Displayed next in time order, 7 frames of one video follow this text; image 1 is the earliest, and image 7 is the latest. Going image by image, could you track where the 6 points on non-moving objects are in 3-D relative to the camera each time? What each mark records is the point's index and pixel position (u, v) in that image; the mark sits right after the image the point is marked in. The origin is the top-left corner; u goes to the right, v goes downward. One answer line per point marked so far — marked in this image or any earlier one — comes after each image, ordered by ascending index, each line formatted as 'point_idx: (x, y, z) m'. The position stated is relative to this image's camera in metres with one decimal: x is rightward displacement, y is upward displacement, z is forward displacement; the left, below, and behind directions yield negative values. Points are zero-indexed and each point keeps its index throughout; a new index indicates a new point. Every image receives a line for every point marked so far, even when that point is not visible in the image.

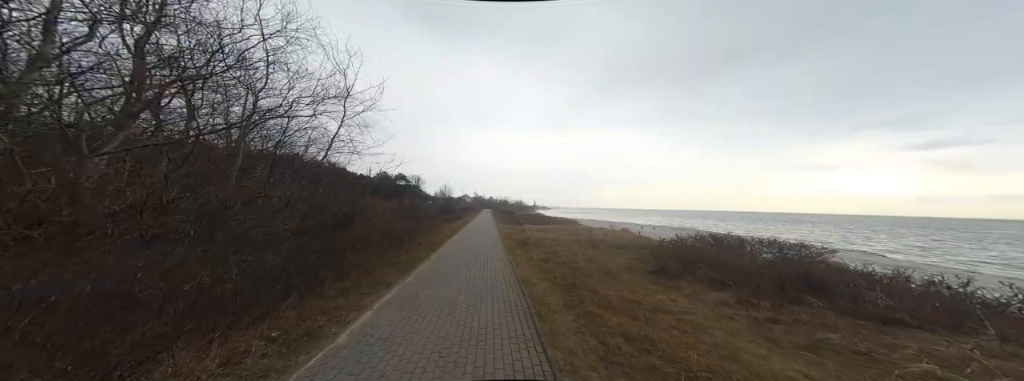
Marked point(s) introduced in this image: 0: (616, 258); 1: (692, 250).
0: (+5.4, -3.6, +11.5) m
1: (+7.3, -2.4, +9.0) m
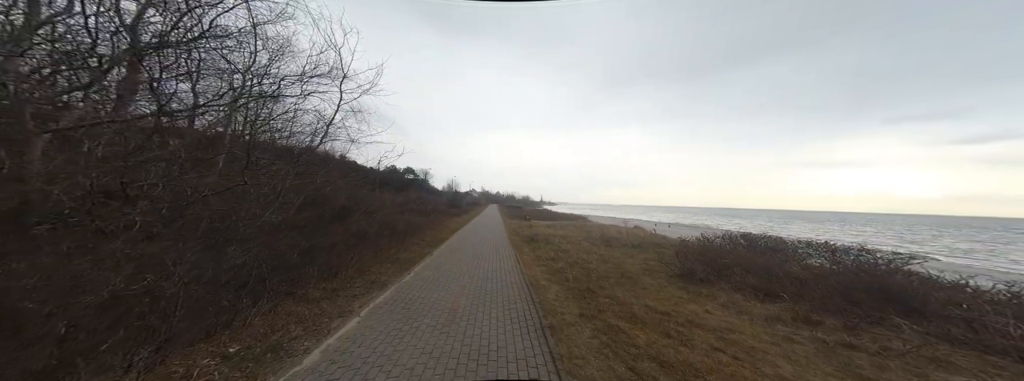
0: (+5.8, -3.4, +10.6) m
1: (+7.6, -2.2, +8.1) m
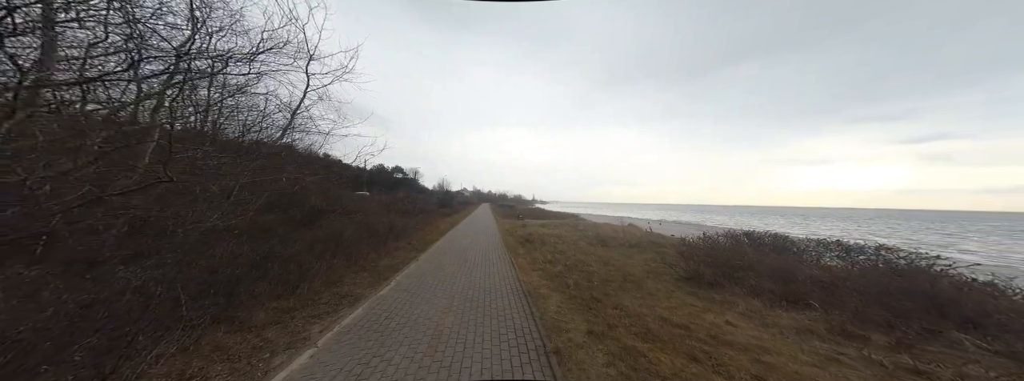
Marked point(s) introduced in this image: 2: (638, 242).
0: (+5.5, -3.2, +10.1) m
1: (+7.4, -2.1, +7.6) m
2: (+7.8, -3.4, +14.0) m
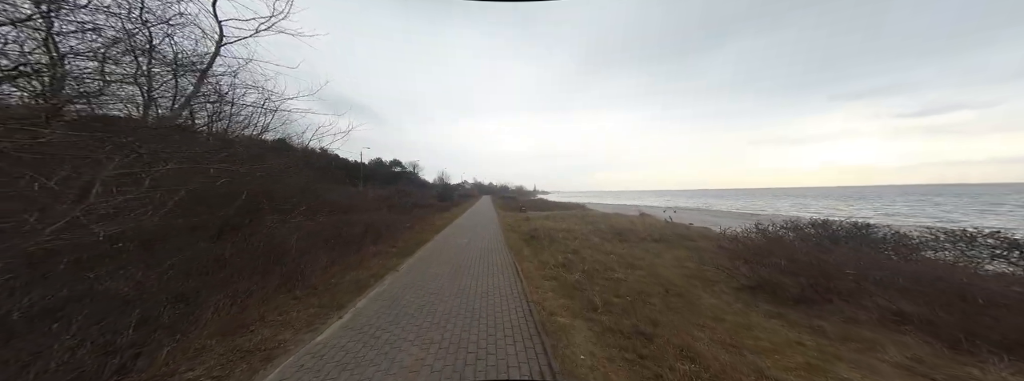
0: (+5.6, -2.7, +8.3) m
1: (+7.5, -1.6, +5.7) m
2: (+8.0, -2.6, +12.1) m
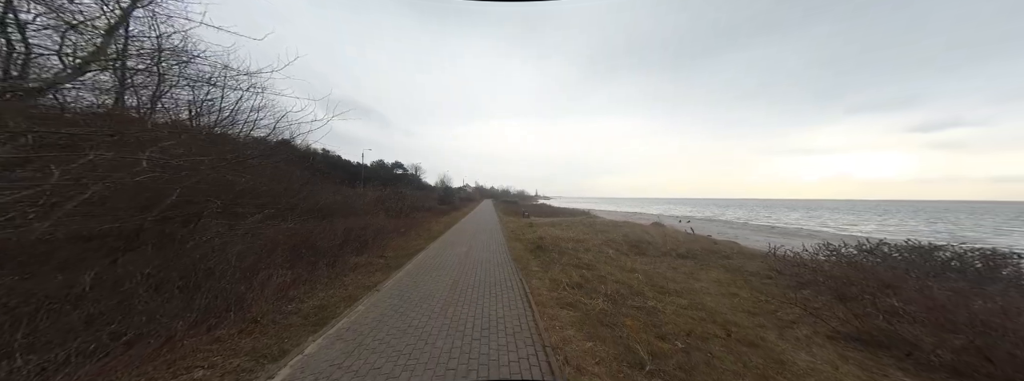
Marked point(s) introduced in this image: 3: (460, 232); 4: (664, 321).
0: (+5.8, -2.9, +6.8) m
1: (+7.7, -1.8, +4.2) m
2: (+8.2, -3.0, +10.7) m
3: (-4.2, -3.2, +17.8) m
4: (+3.3, -2.8, +4.9) m
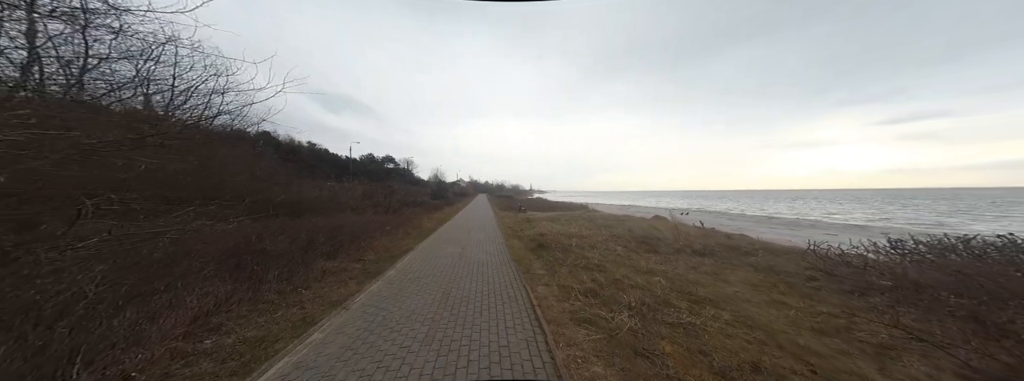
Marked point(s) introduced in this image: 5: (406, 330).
0: (+5.9, -2.6, +5.7) m
1: (+7.8, -1.6, +3.2) m
2: (+8.2, -2.6, +9.7) m
3: (-4.4, -2.8, +16.5) m
4: (+3.4, -2.5, +3.7) m
5: (-2.0, -2.5, +4.2) m
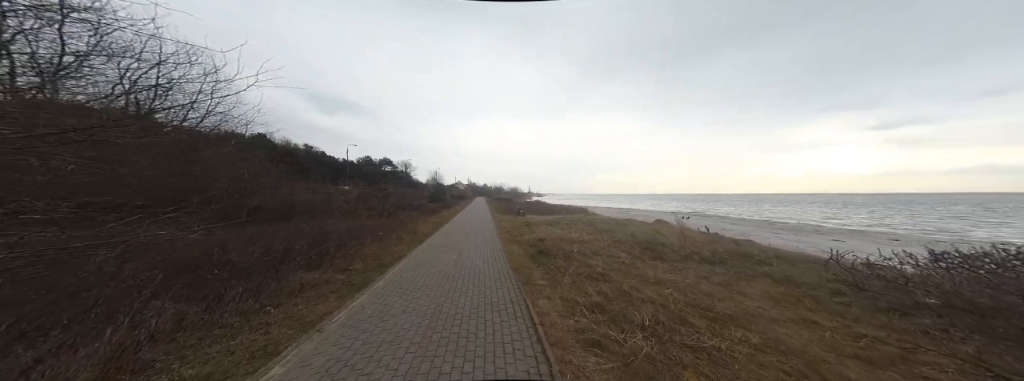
0: (+5.9, -2.7, +5.2) m
1: (+7.8, -1.7, +2.7) m
2: (+8.2, -2.7, +9.1) m
3: (-4.5, -3.0, +15.9) m
4: (+3.4, -2.6, +3.2) m
5: (-2.0, -2.6, +3.6) m
